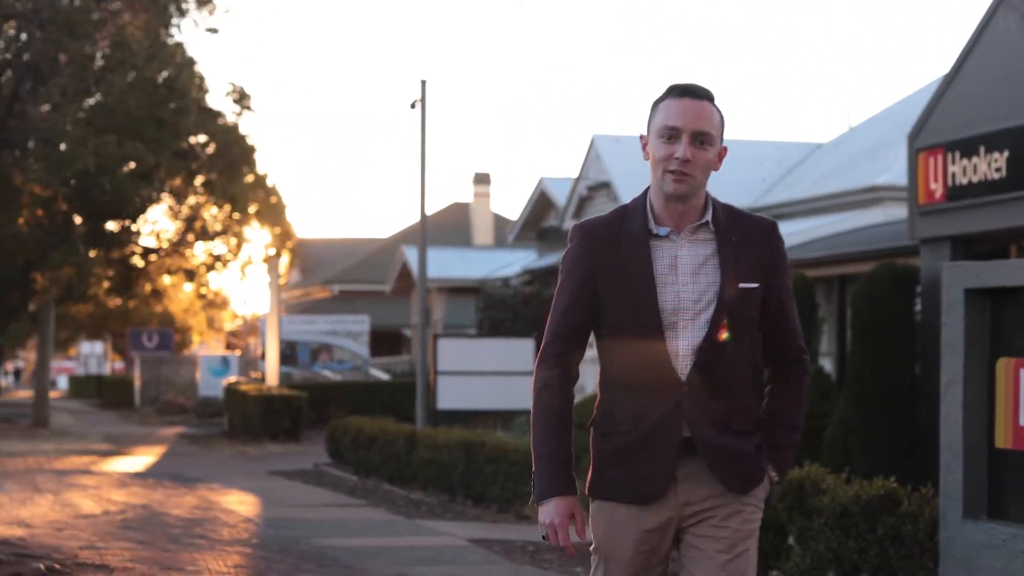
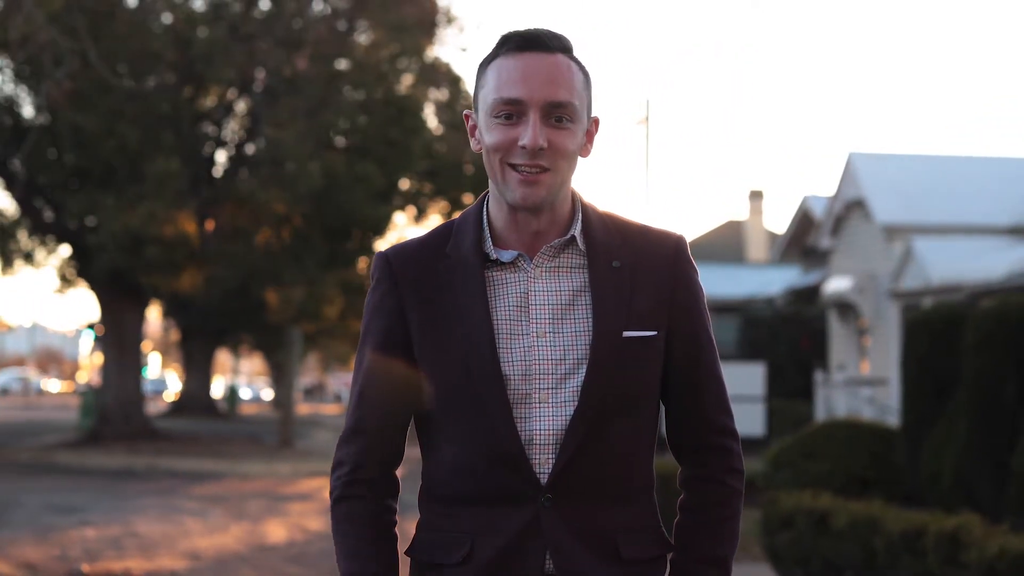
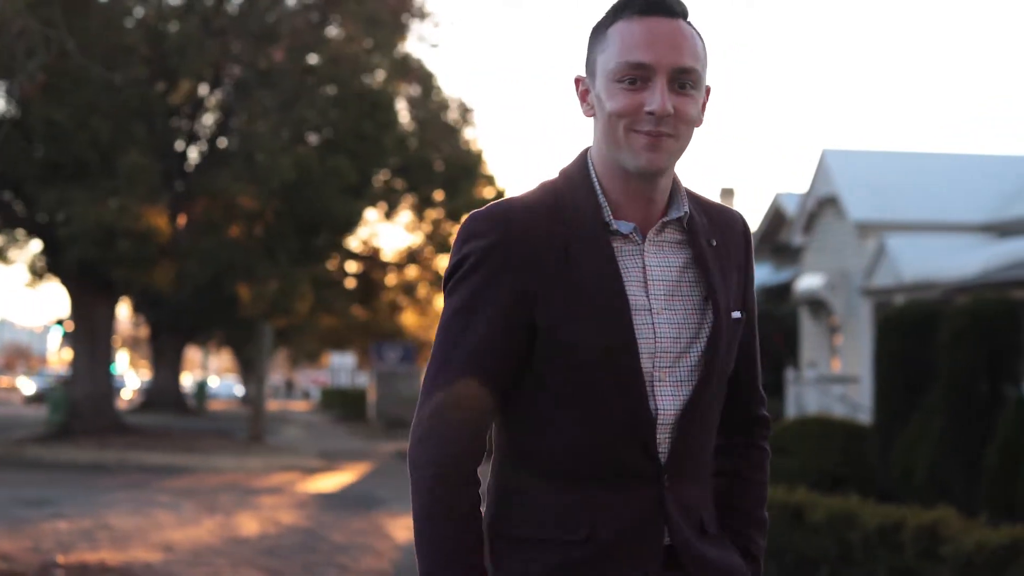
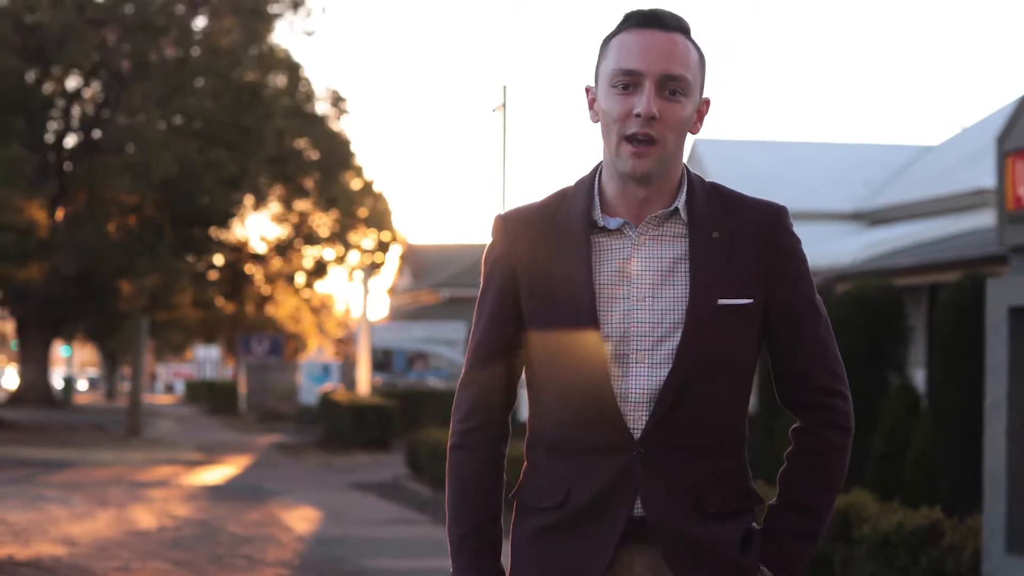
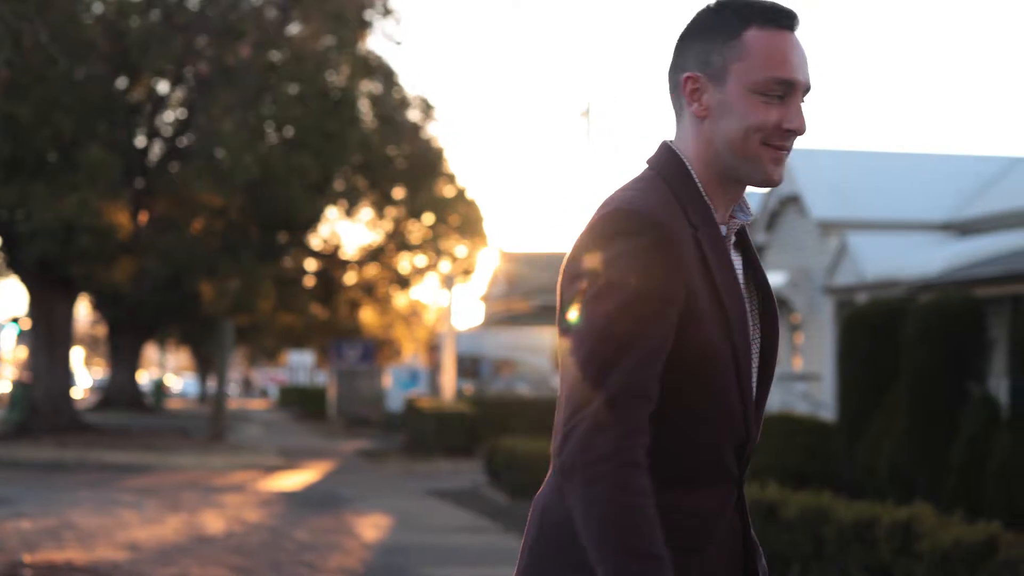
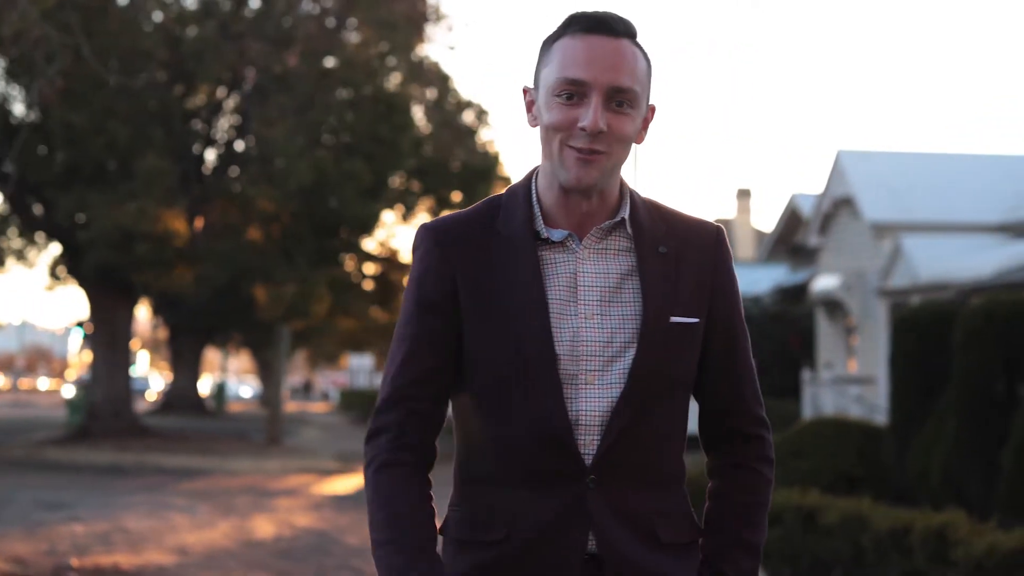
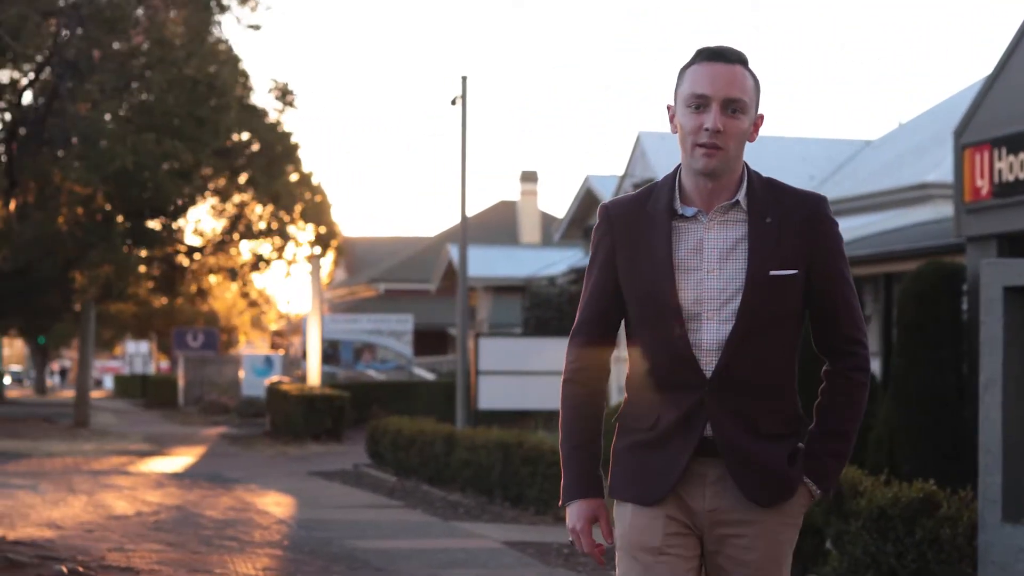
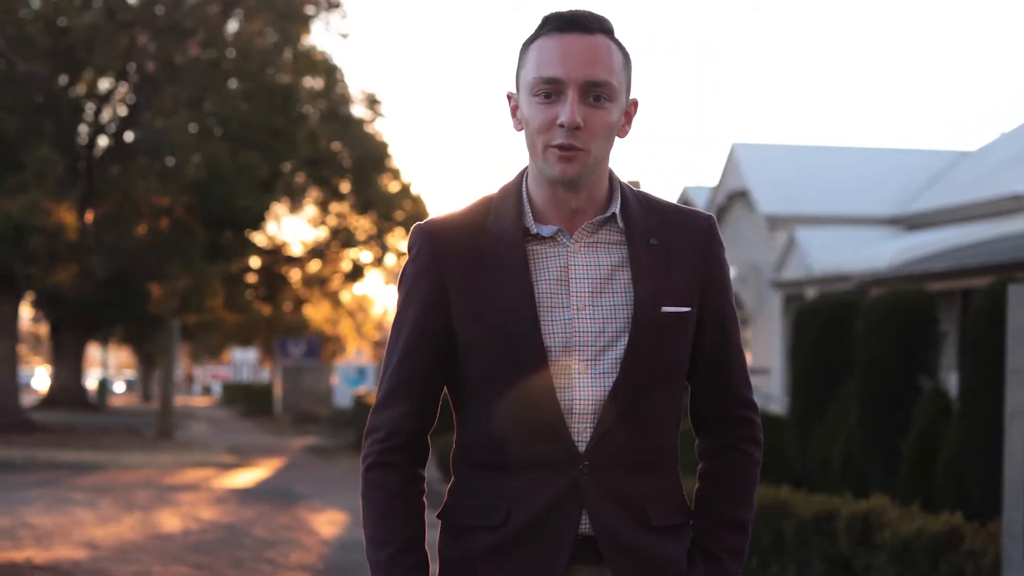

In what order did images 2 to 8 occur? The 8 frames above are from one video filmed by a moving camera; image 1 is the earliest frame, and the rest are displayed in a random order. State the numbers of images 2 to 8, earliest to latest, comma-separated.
7, 4, 8, 2, 6, 3, 5
